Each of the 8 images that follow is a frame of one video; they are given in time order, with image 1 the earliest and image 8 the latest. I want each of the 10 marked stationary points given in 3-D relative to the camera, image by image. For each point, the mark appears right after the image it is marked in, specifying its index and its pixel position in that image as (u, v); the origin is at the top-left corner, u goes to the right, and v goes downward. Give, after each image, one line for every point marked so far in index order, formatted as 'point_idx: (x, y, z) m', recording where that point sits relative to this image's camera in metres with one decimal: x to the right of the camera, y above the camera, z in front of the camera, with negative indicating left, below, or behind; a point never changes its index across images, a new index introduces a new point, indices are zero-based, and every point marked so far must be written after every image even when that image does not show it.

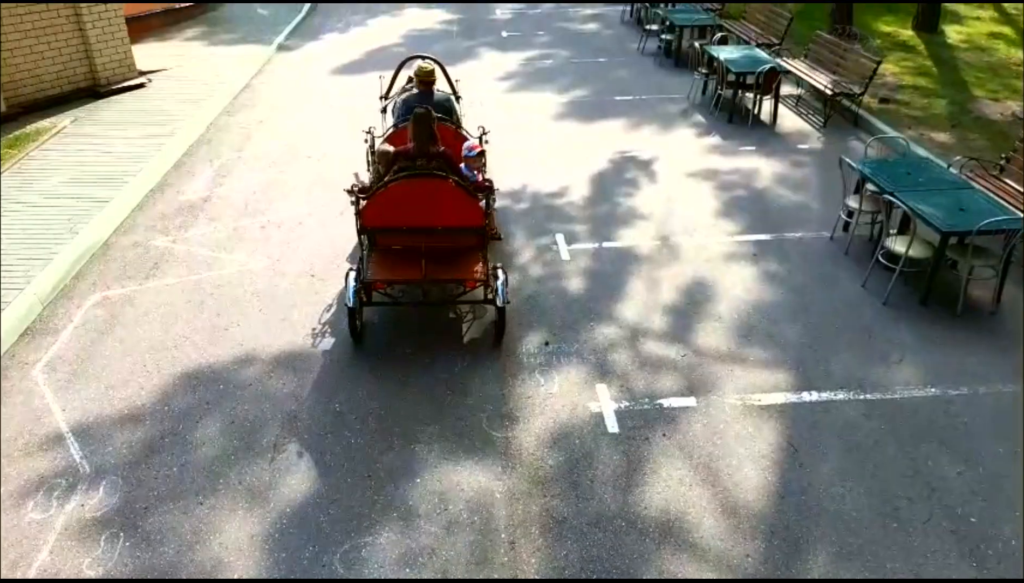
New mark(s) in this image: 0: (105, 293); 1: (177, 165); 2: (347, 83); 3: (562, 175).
0: (-4.3, 0.0, +6.8) m
1: (-5.0, +1.9, +9.7) m
2: (-3.4, +4.4, +13.5) m
3: (+0.8, +1.8, +9.6) m
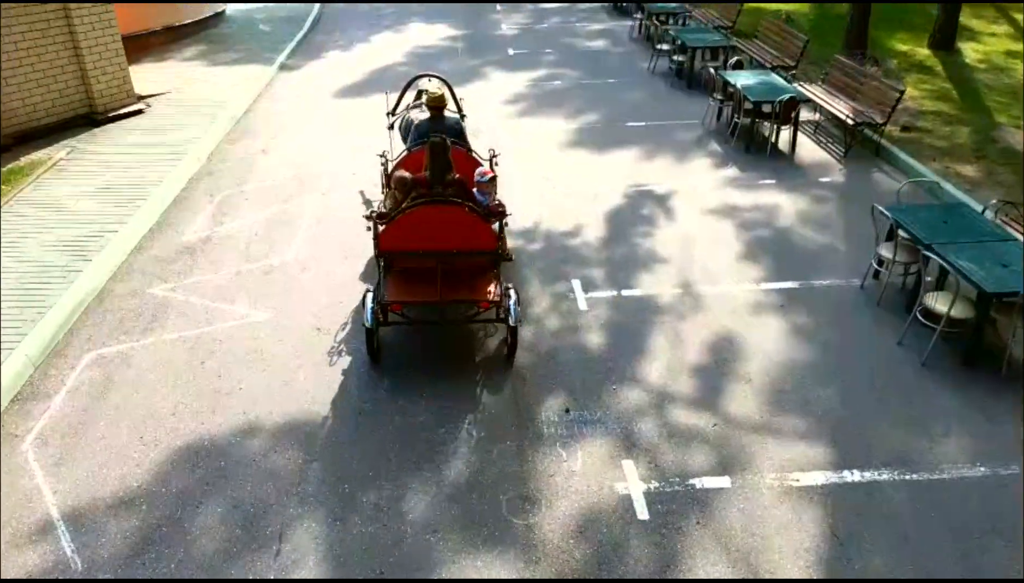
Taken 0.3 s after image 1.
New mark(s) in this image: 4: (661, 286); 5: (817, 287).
0: (-4.1, -0.6, +6.5) m
1: (-4.8, +1.3, +9.3) m
2: (-3.3, +3.8, +13.2) m
3: (+0.9, +1.2, +9.2) m
4: (+1.7, +0.1, +7.5) m
5: (+3.5, 0.0, +7.4) m
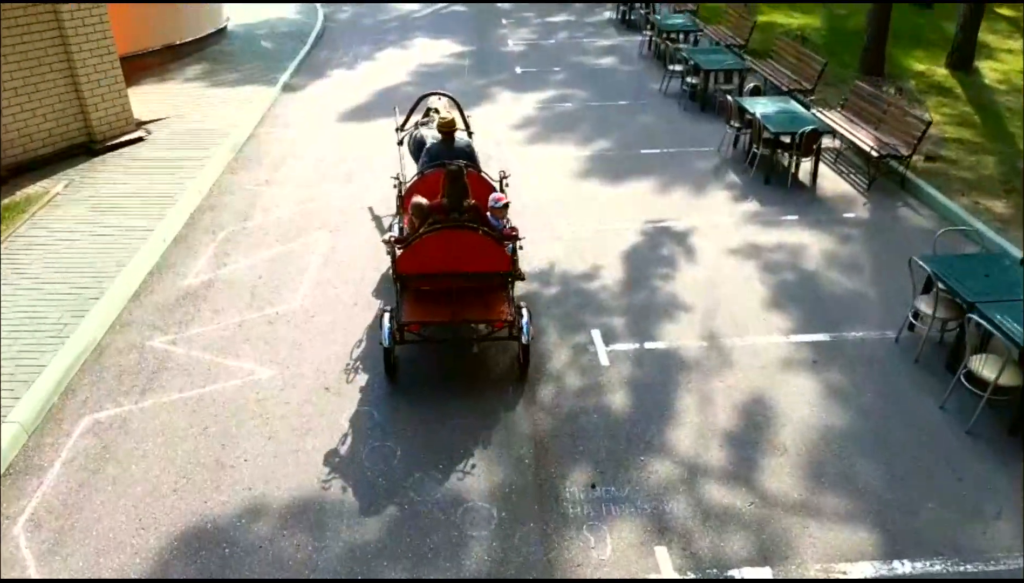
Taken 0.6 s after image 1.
0: (-3.9, -1.2, +6.2) m
1: (-4.6, +0.7, +9.0) m
2: (-3.1, +3.2, +12.9) m
3: (+1.1, +0.6, +8.9) m
4: (+1.9, -0.5, +7.2) m
5: (+3.7, -0.5, +7.0) m
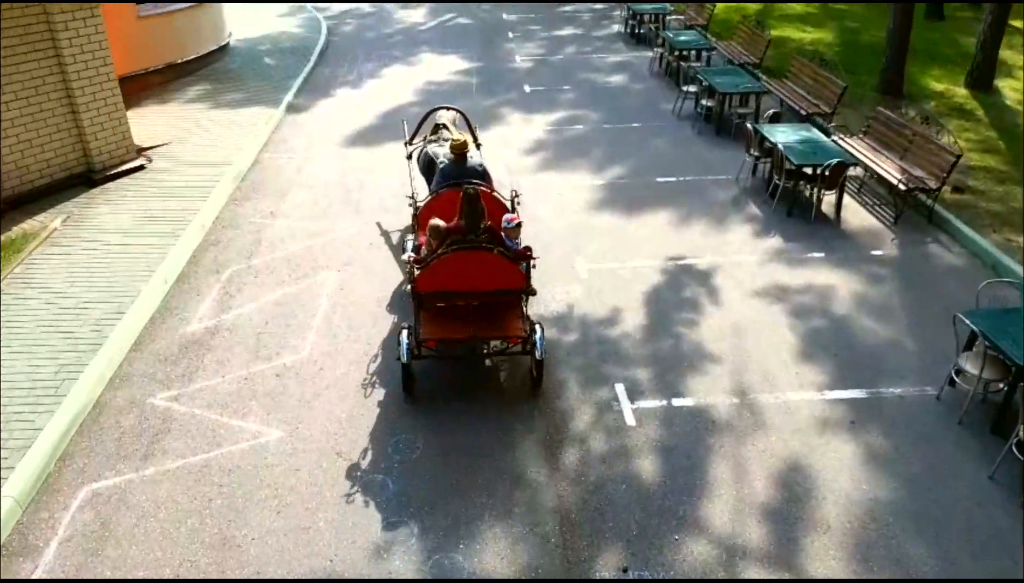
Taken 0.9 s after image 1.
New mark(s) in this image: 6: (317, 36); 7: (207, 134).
0: (-3.7, -1.7, +5.8) m
1: (-4.4, +0.2, +8.6) m
2: (-2.9, +2.6, +12.5) m
3: (+1.3, 0.0, +8.6) m
4: (+2.1, -1.1, +6.8) m
5: (+3.9, -1.1, +6.7) m
6: (-6.0, +7.8, +19.8) m
7: (-6.1, +3.1, +12.9) m
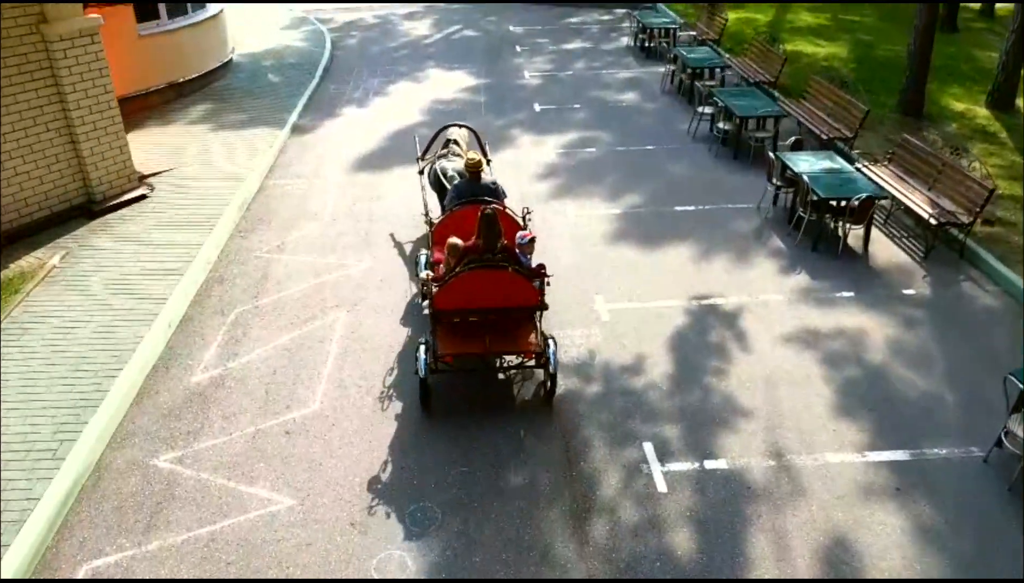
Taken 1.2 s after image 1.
0: (-3.5, -2.3, +5.4) m
1: (-4.2, -0.4, +8.3) m
2: (-2.6, +2.1, +12.2) m
3: (+1.6, -0.5, +8.2) m
4: (+2.4, -1.6, +6.4) m
5: (+4.1, -1.6, +6.3) m
6: (-5.7, +7.2, +19.4) m
7: (-5.9, +2.6, +12.6) m
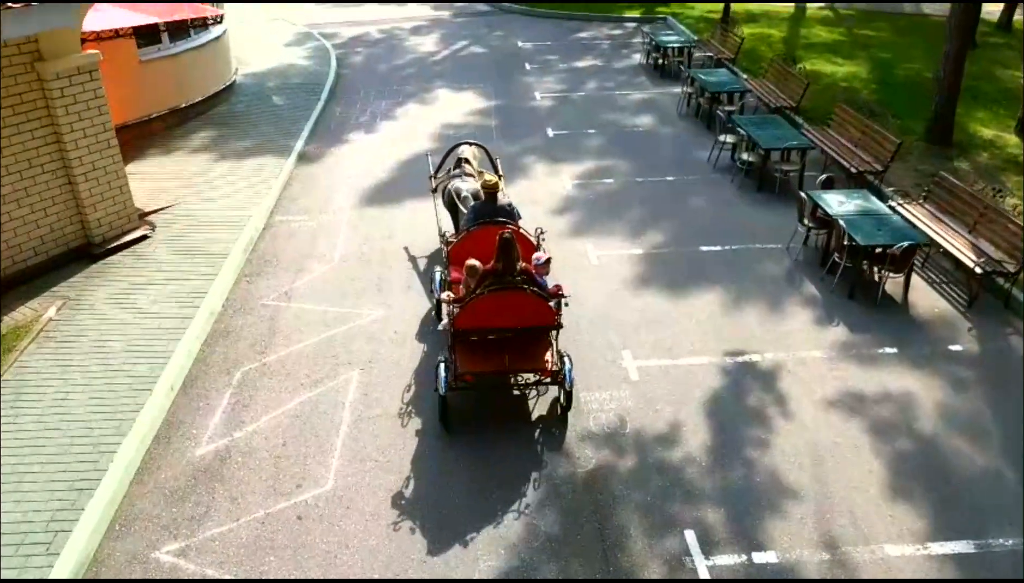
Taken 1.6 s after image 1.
0: (-3.2, -3.0, +5.0) m
1: (-3.9, -1.1, +7.8) m
2: (-2.4, +1.4, +11.7) m
3: (+1.8, -1.2, +7.7) m
4: (+2.7, -2.3, +5.9) m
5: (+4.4, -2.4, +5.8) m
6: (-5.4, +6.5, +18.9) m
7: (-5.6, +1.9, +12.1) m
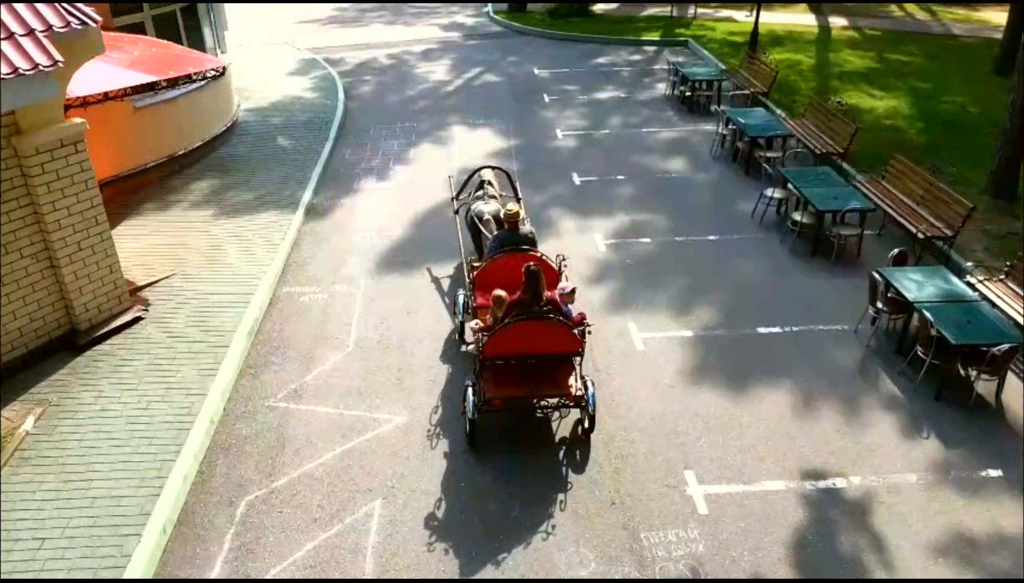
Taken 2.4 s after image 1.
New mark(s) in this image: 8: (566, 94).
0: (-2.7, -4.2, +3.9) m
1: (-3.4, -2.4, +6.7) m
2: (-1.8, +0.1, +10.6) m
3: (+2.3, -2.5, +6.6) m
4: (+3.2, -3.6, +4.8) m
5: (+4.9, -3.6, +4.7) m
6: (-4.9, +5.2, +17.9) m
7: (-5.1, +0.6, +11.0) m
8: (+1.6, +5.8, +19.0) m
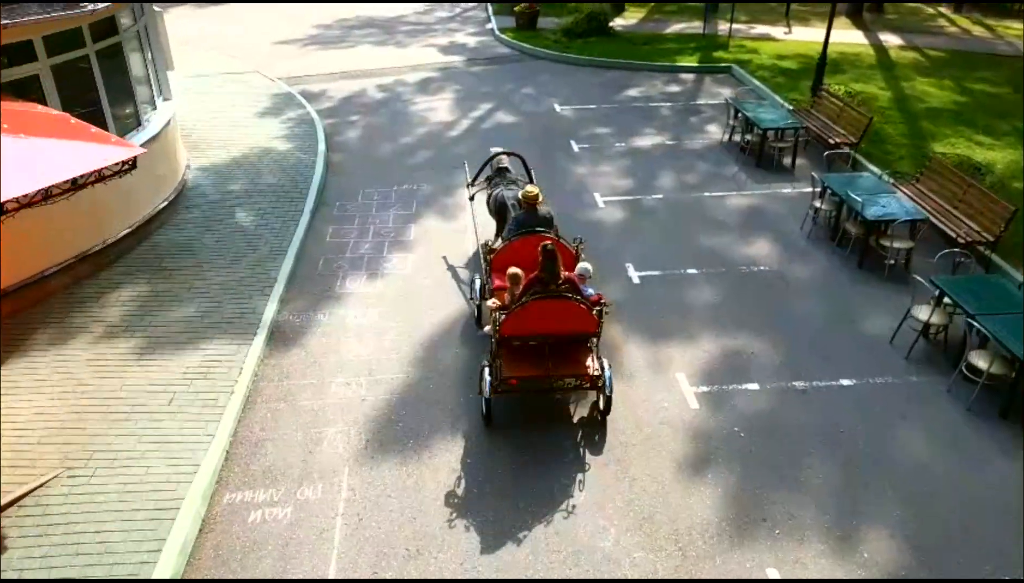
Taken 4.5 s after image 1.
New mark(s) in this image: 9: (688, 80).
0: (-1.9, -6.4, +0.3) m
1: (-2.7, -4.6, +3.1) m
2: (-1.2, -2.1, +7.0) m
3: (+3.1, -4.6, +3.1) m
4: (+3.9, -5.7, +1.3) m
5: (+5.7, -5.7, +1.3) m
6: (-4.4, +3.0, +14.3) m
7: (-4.4, -1.6, +7.4) m
8: (+2.1, +3.6, +15.4) m
9: (+5.2, +6.2, +19.1) m
